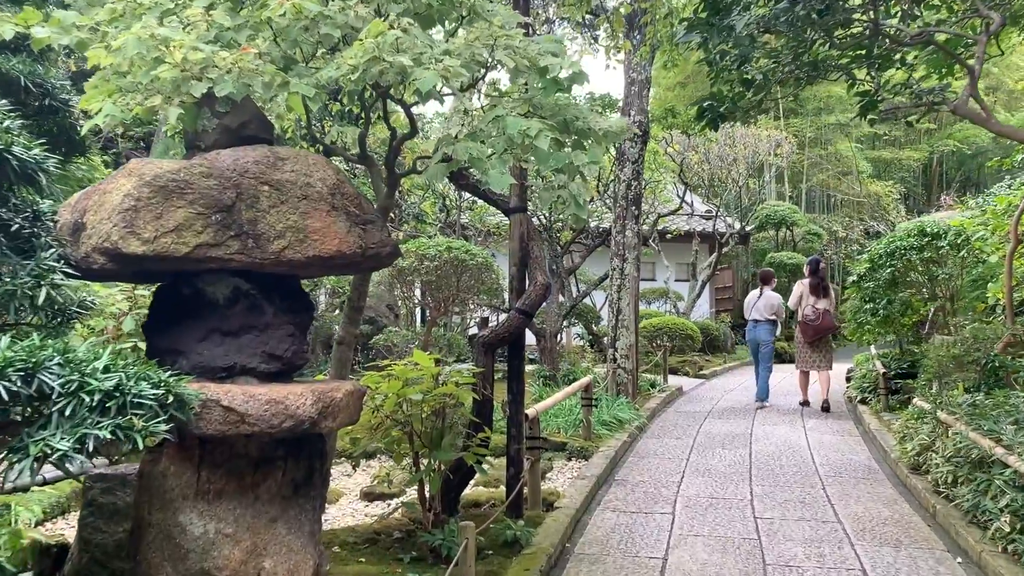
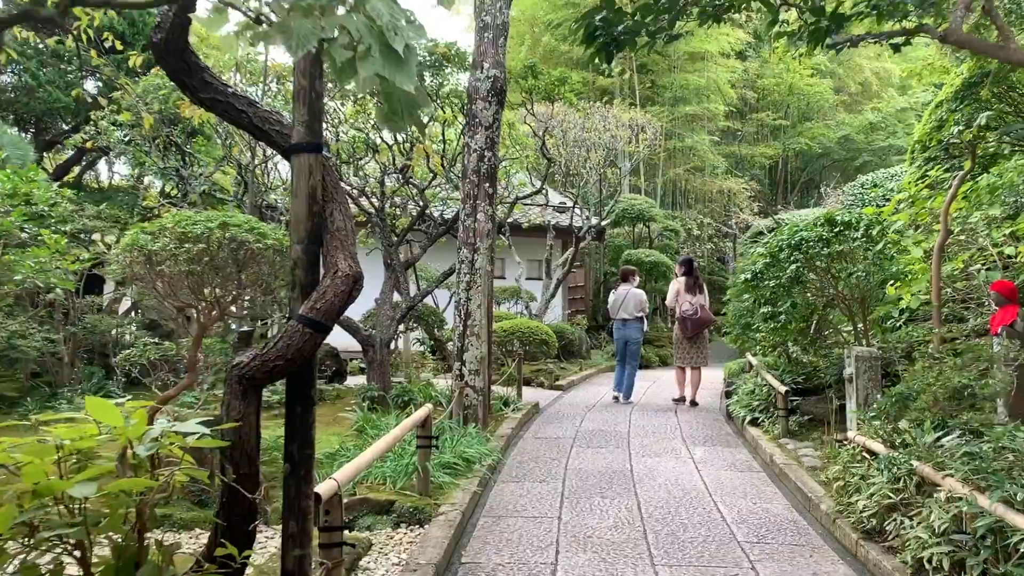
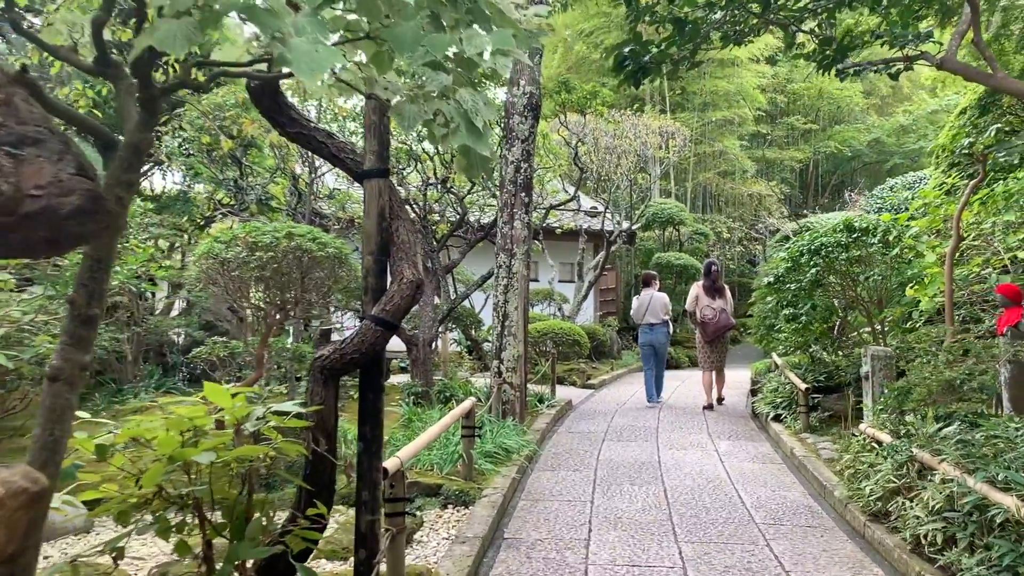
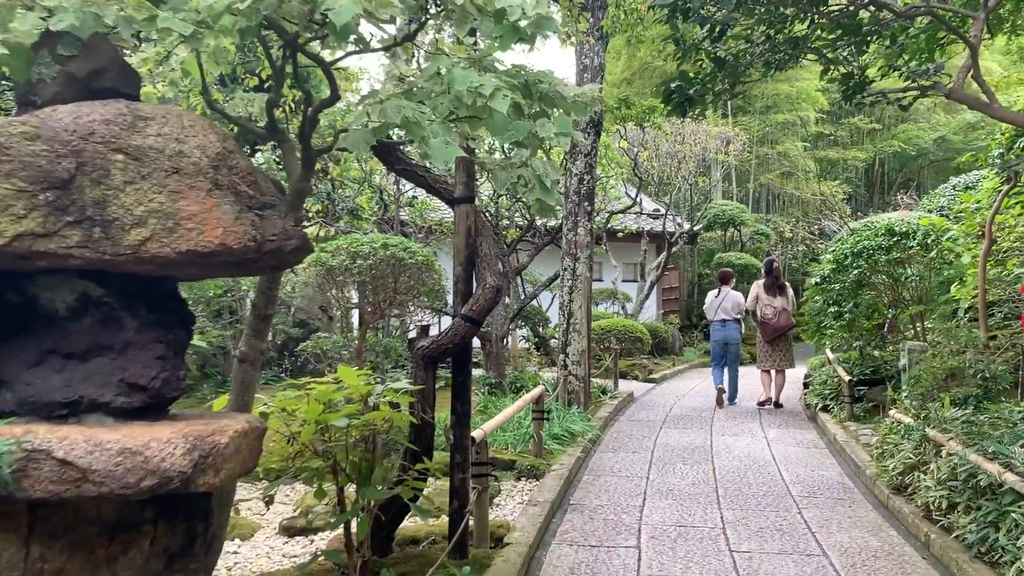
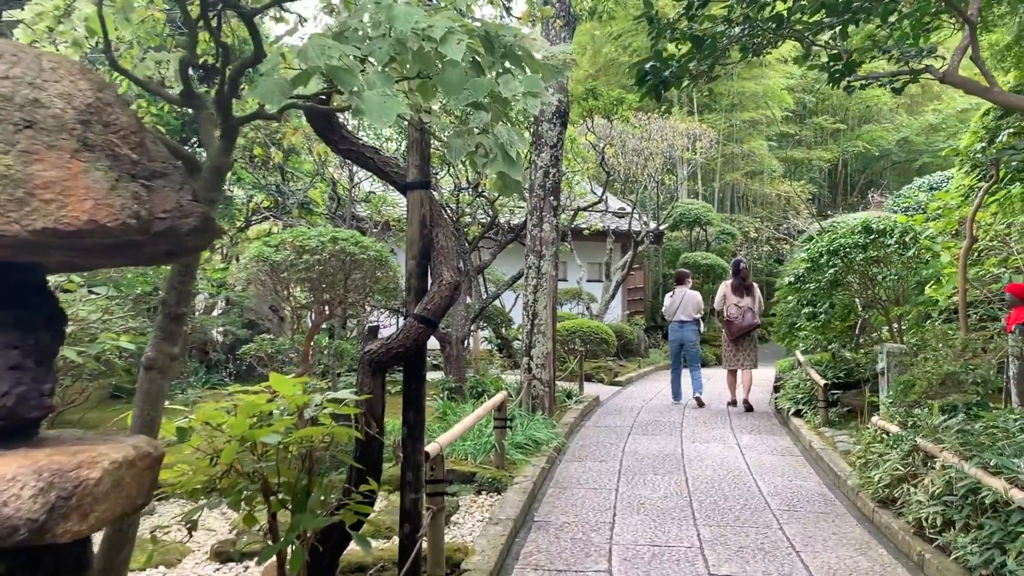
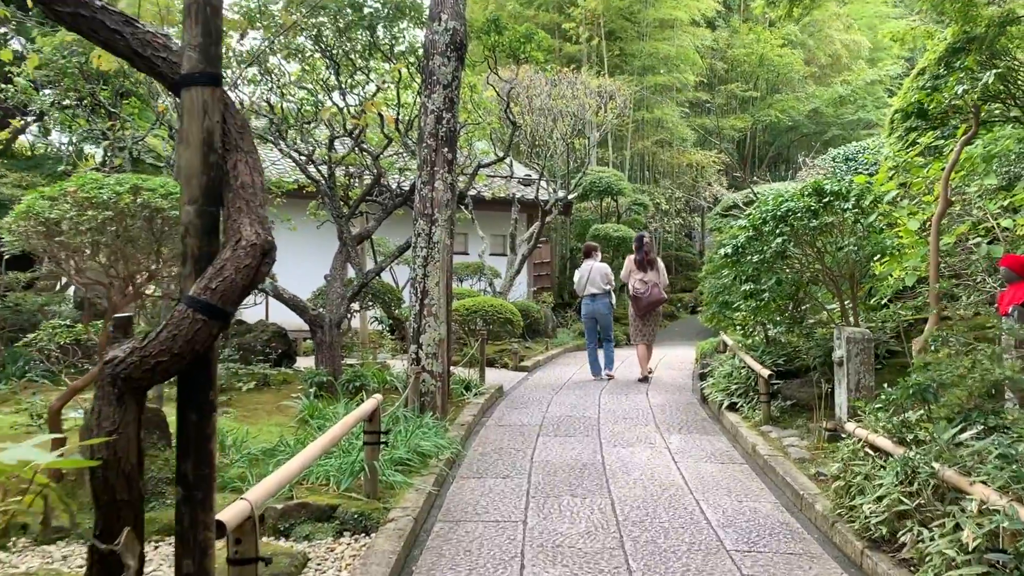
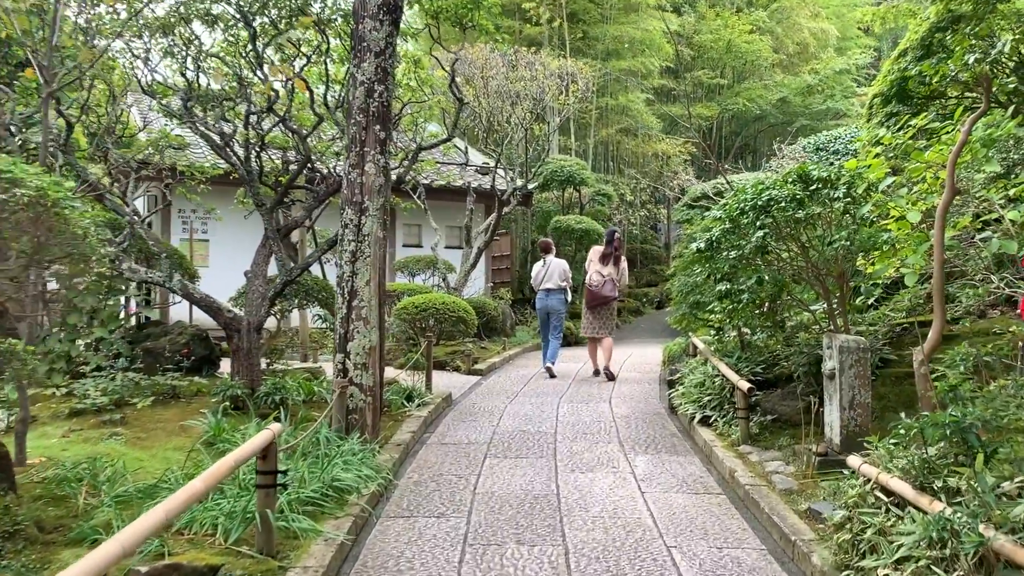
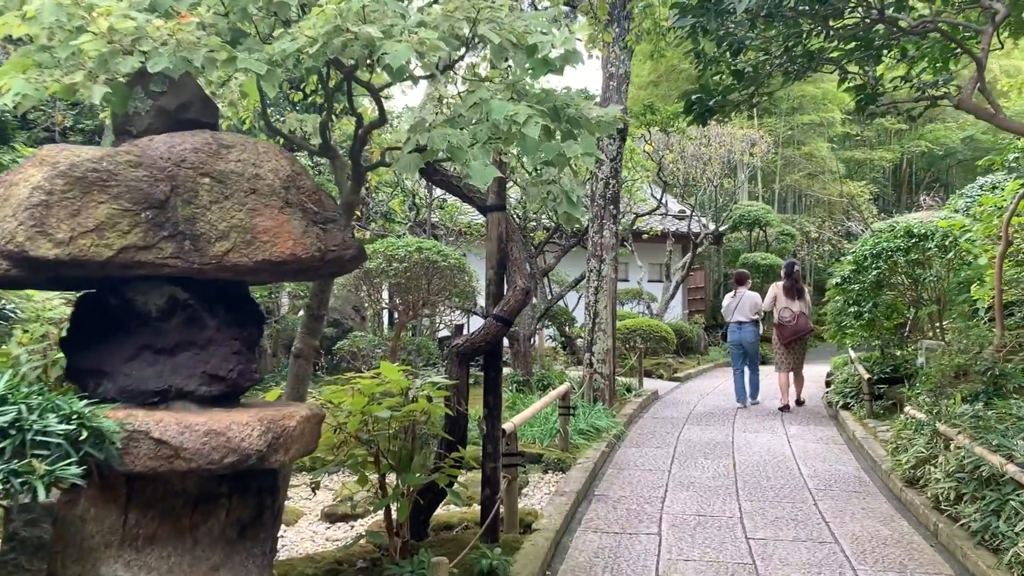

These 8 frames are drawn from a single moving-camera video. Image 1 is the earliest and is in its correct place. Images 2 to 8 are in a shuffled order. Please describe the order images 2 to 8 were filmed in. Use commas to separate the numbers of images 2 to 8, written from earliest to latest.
8, 4, 5, 3, 2, 6, 7
